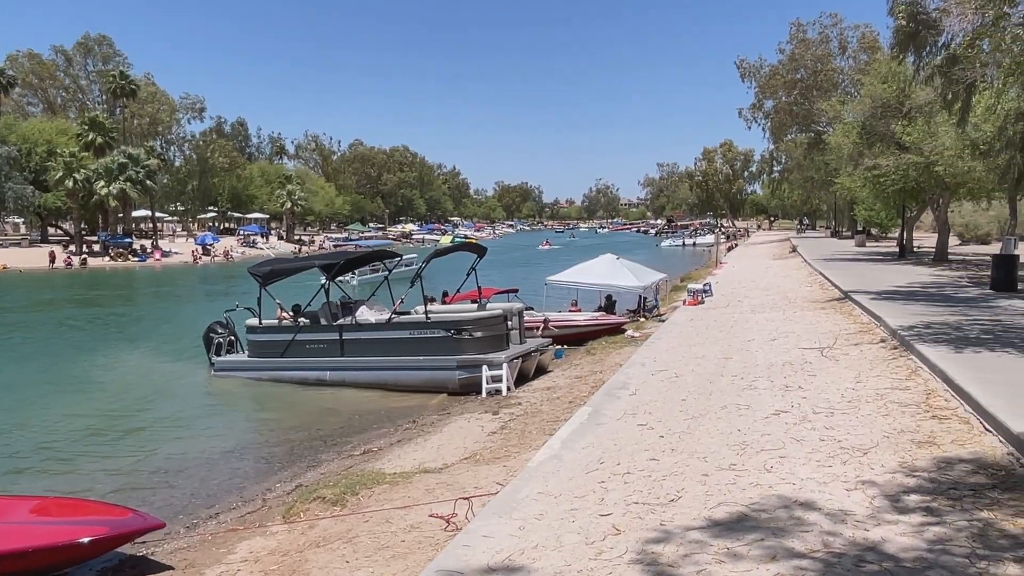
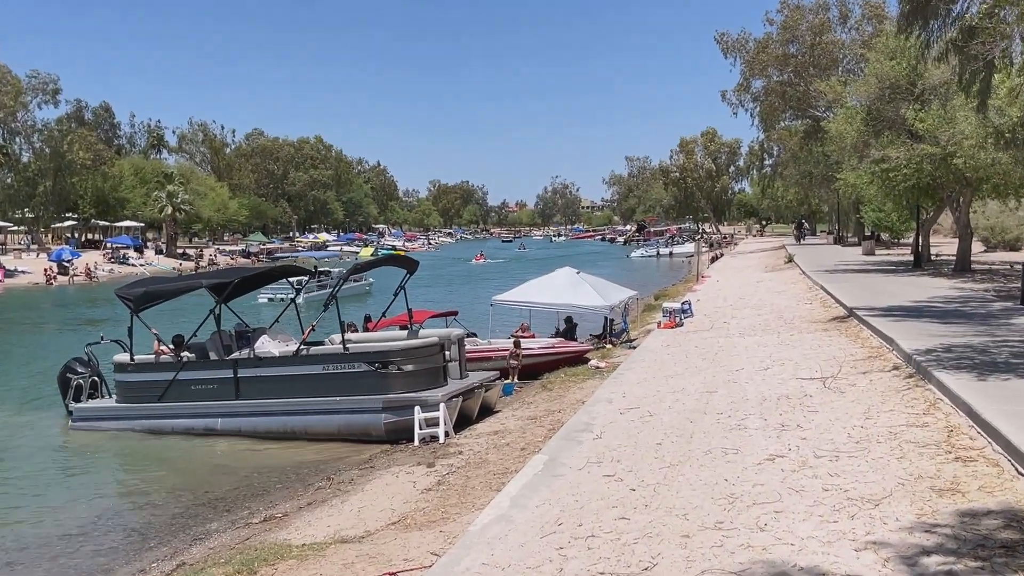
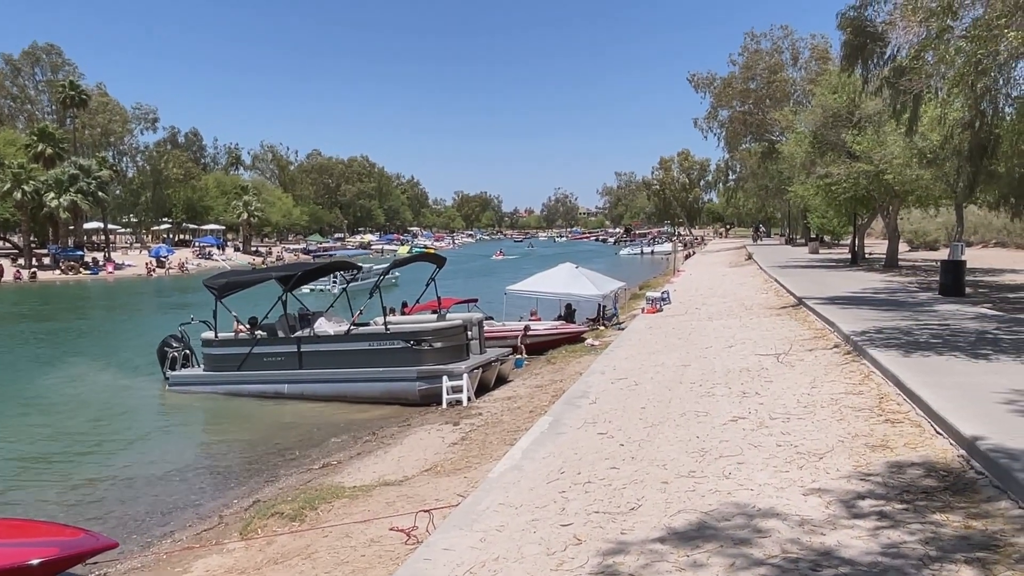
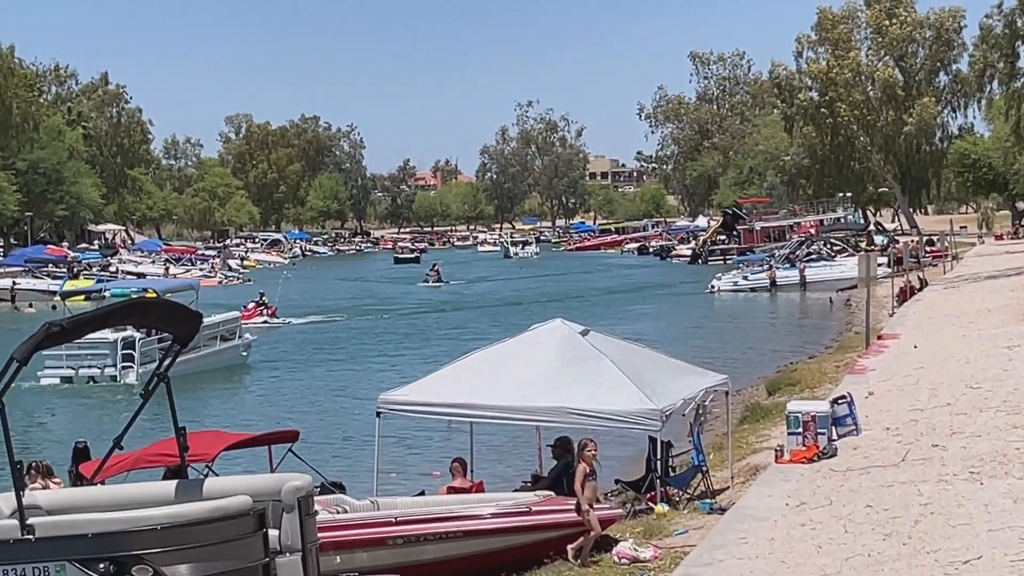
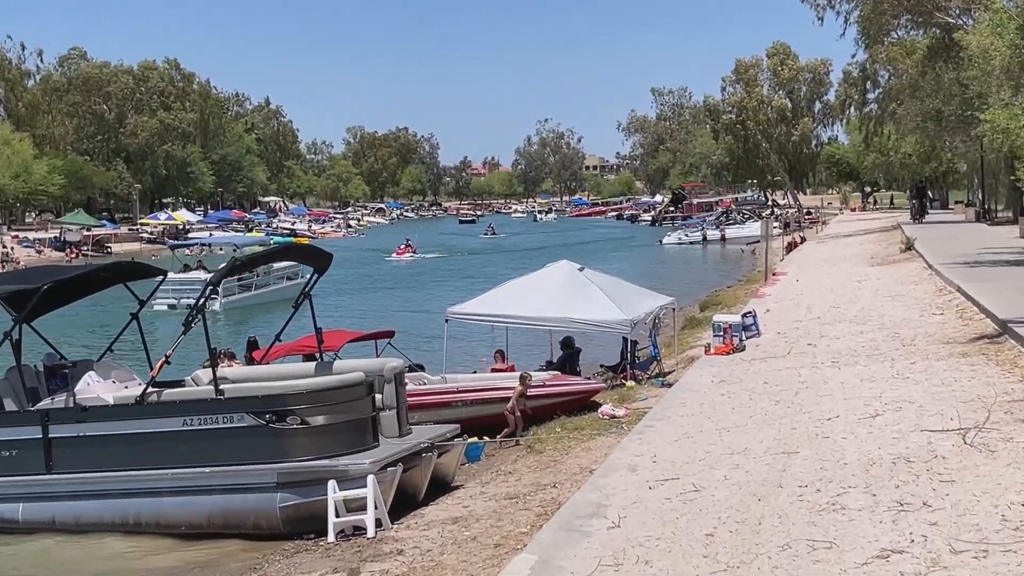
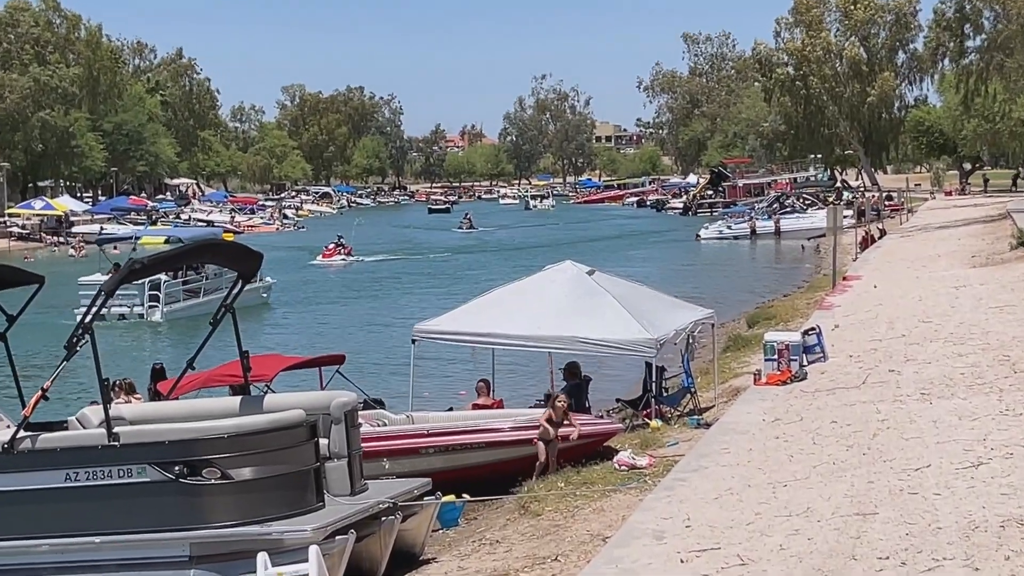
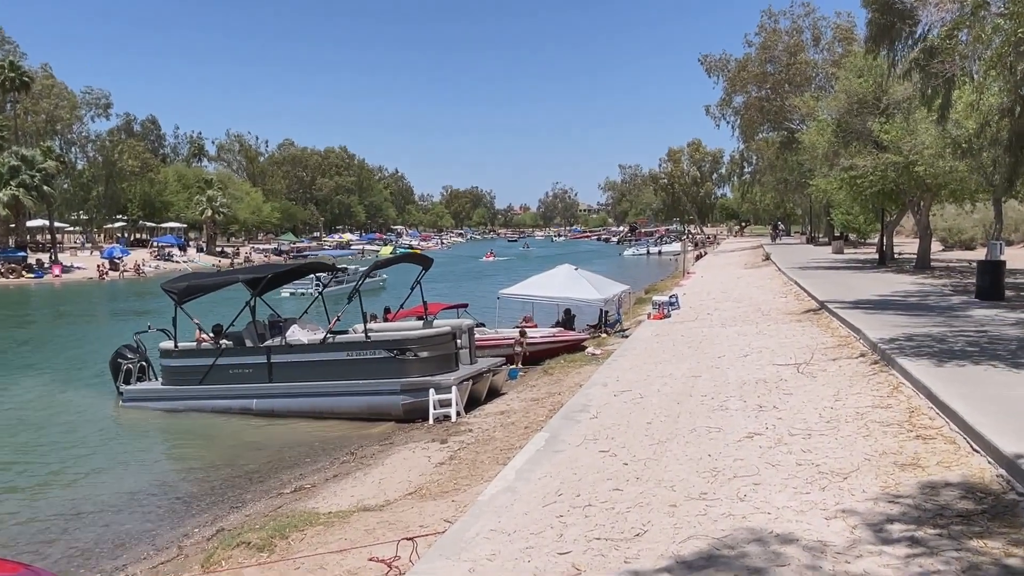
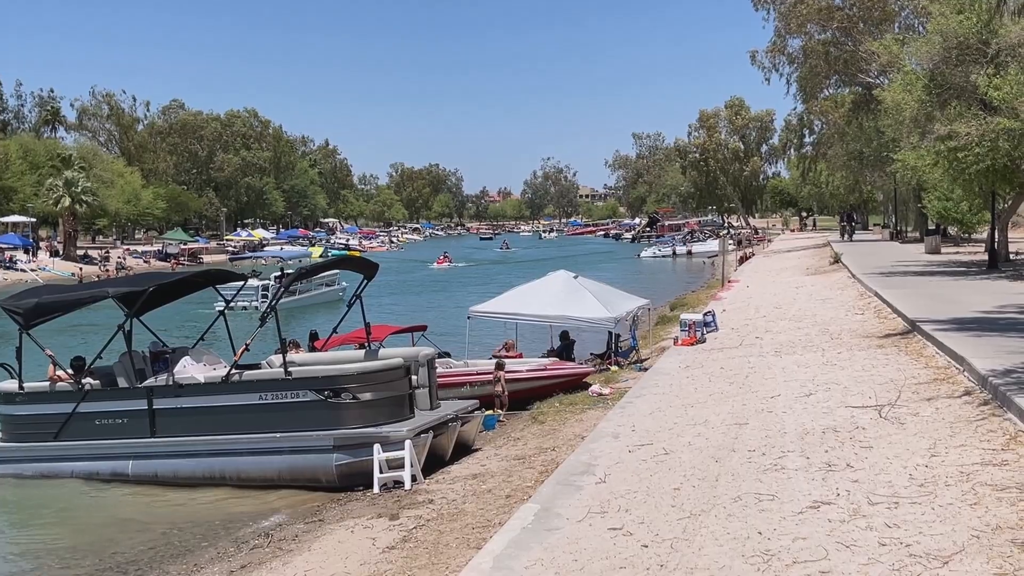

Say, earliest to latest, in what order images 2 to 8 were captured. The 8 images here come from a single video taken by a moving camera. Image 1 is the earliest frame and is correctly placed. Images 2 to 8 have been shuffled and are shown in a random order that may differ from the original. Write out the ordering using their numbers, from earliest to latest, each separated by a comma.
3, 7, 2, 8, 5, 6, 4
